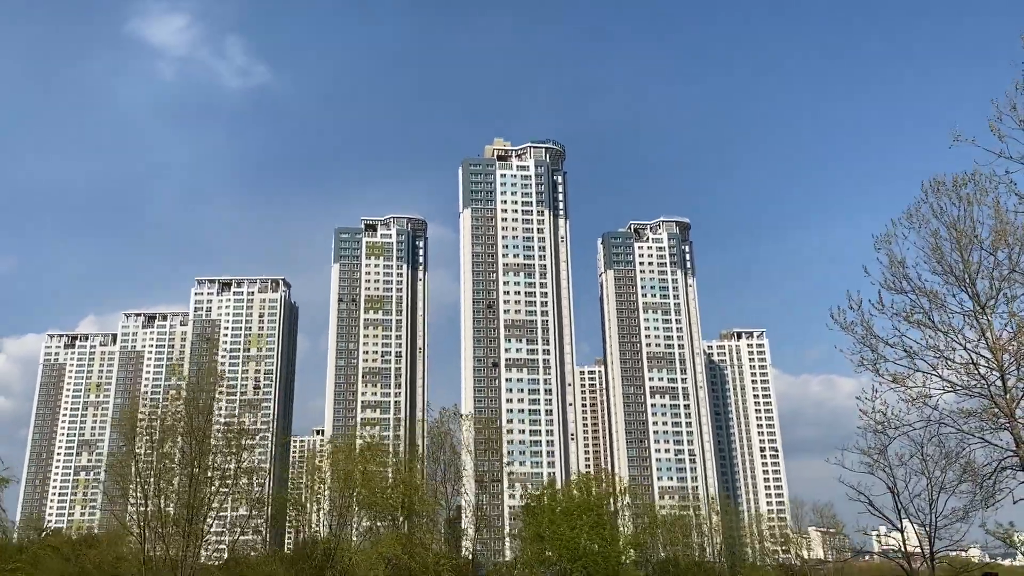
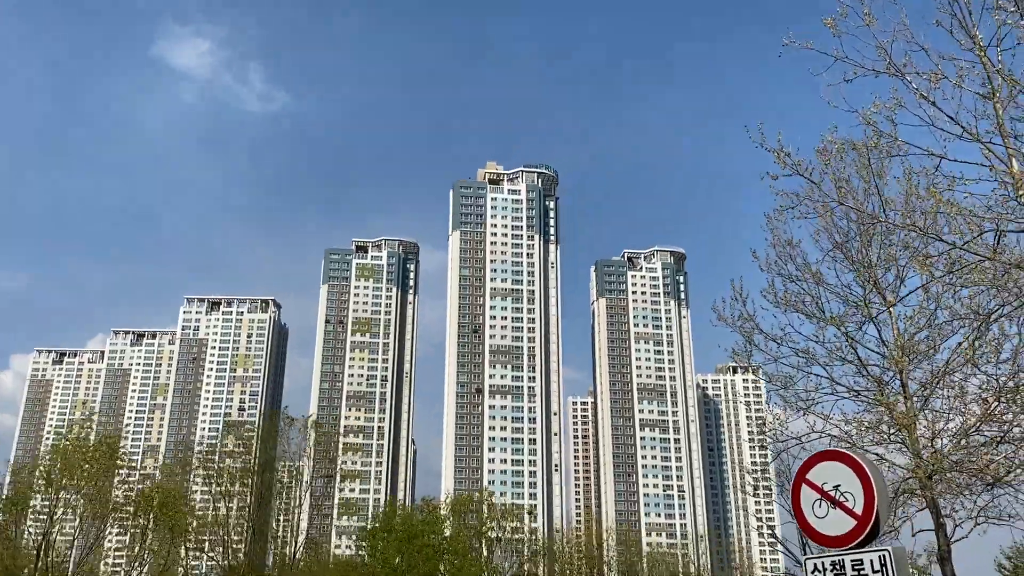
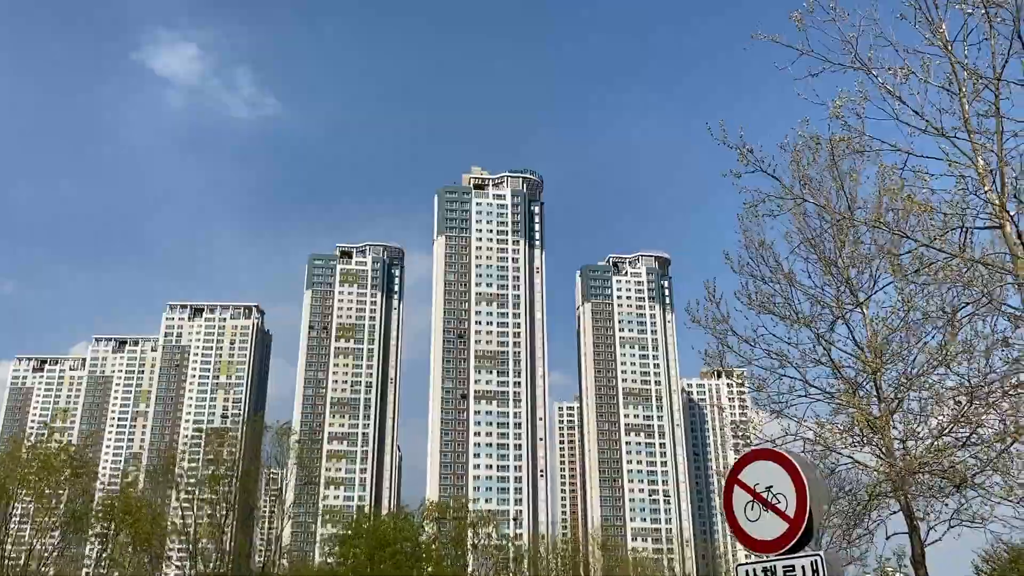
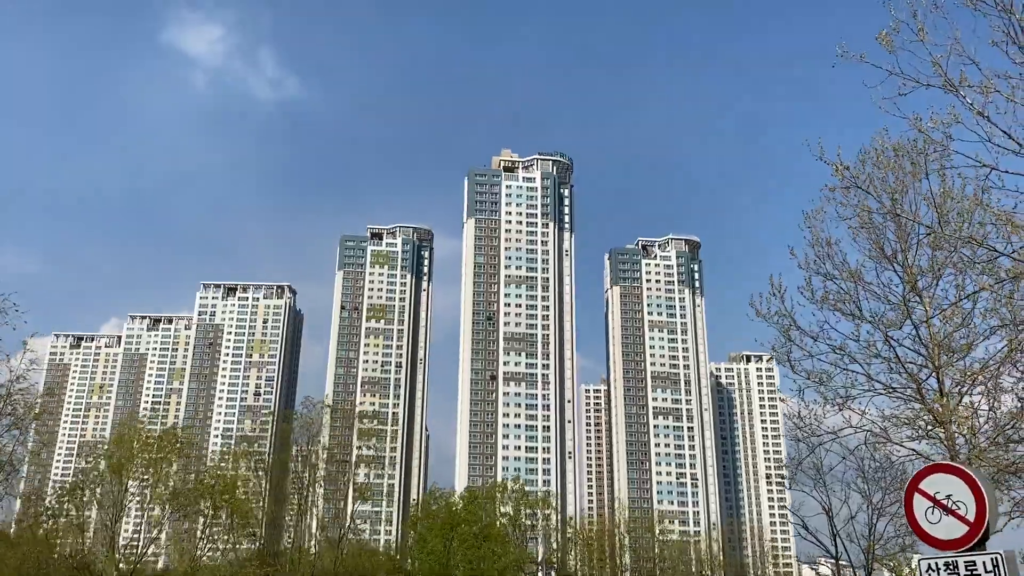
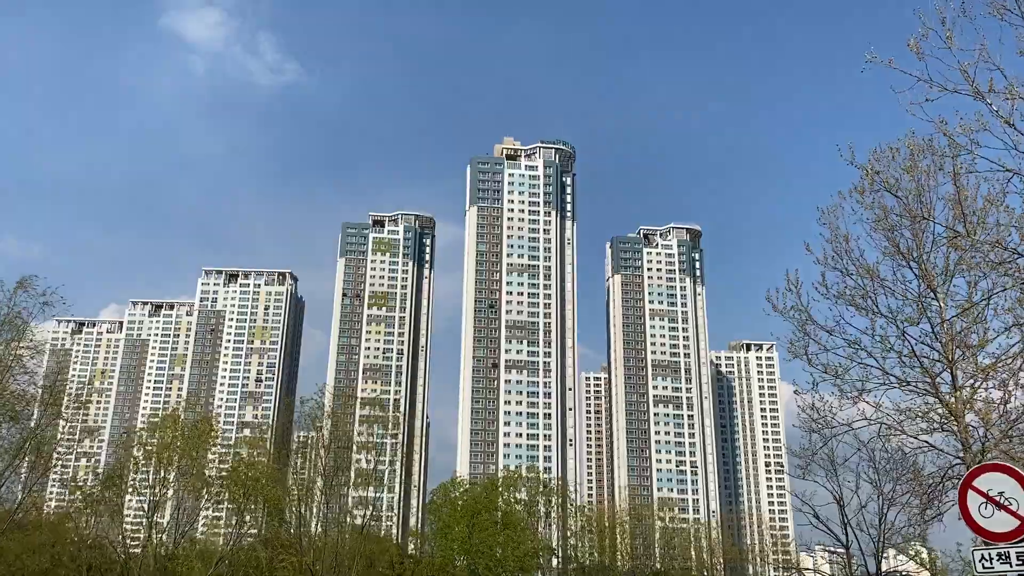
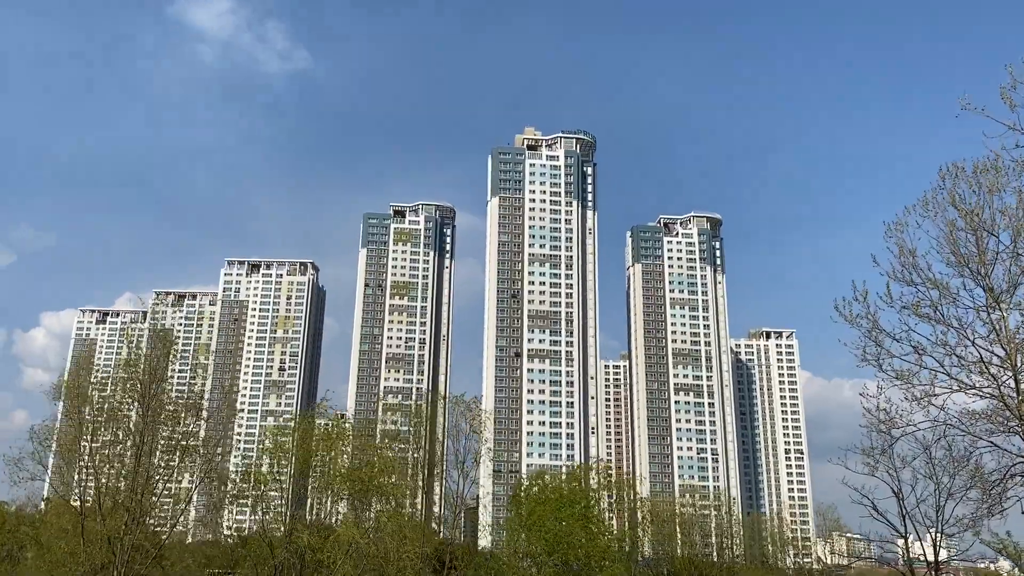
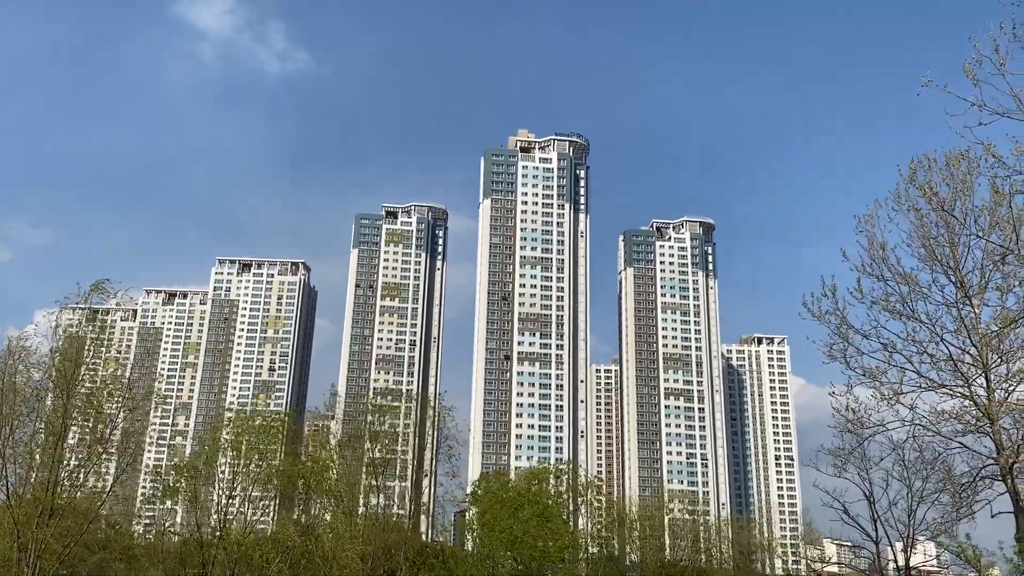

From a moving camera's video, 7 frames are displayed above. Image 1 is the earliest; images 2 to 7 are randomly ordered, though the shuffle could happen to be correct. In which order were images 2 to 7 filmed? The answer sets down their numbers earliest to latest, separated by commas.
6, 7, 5, 4, 2, 3
